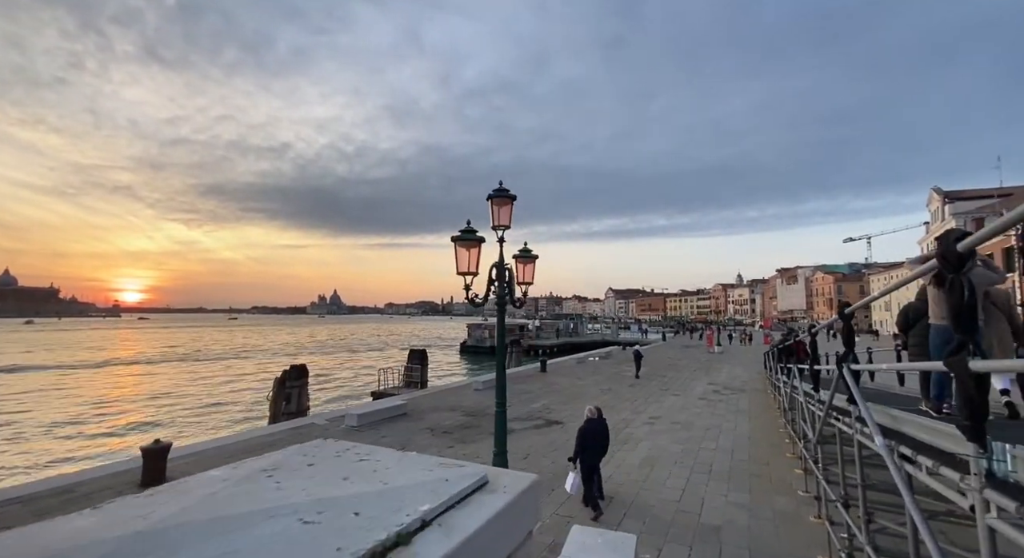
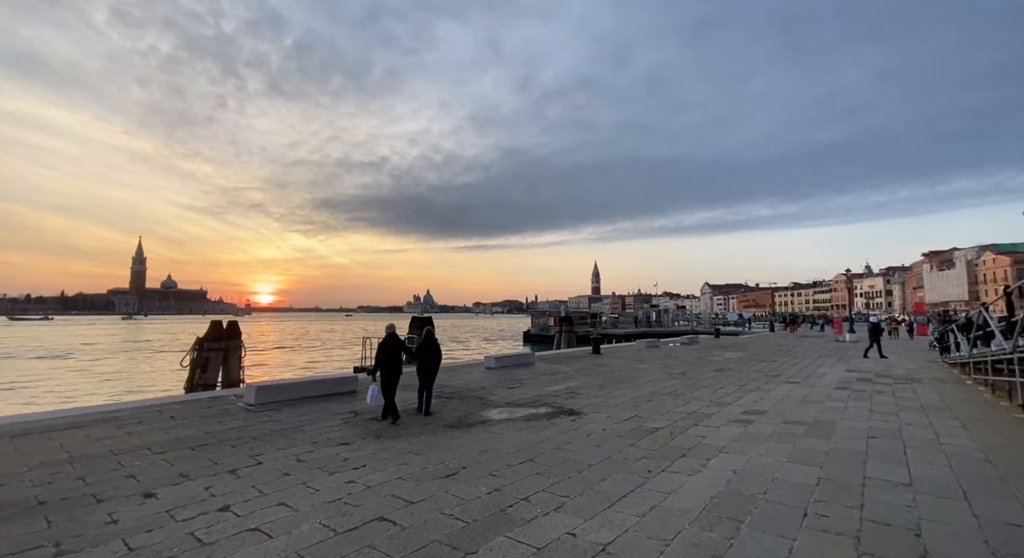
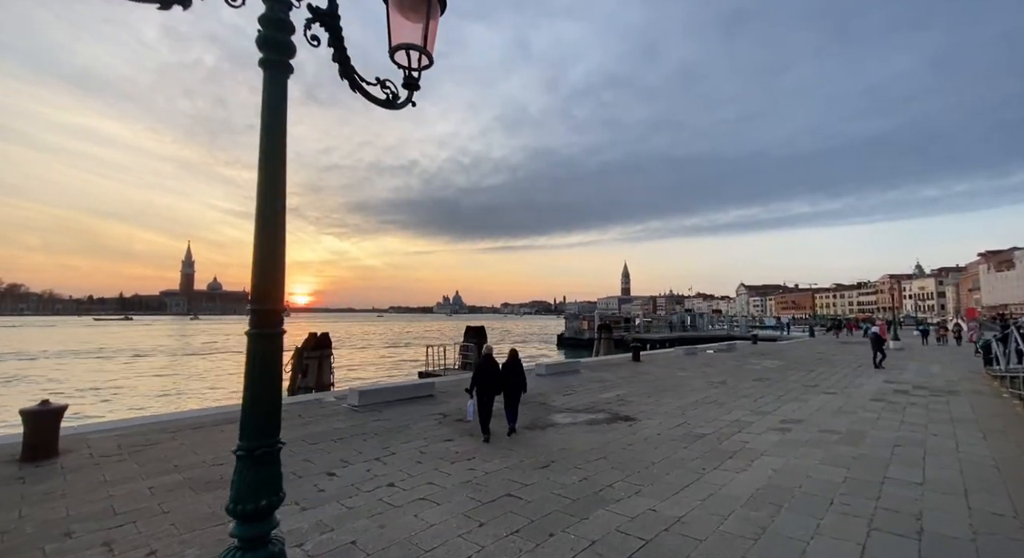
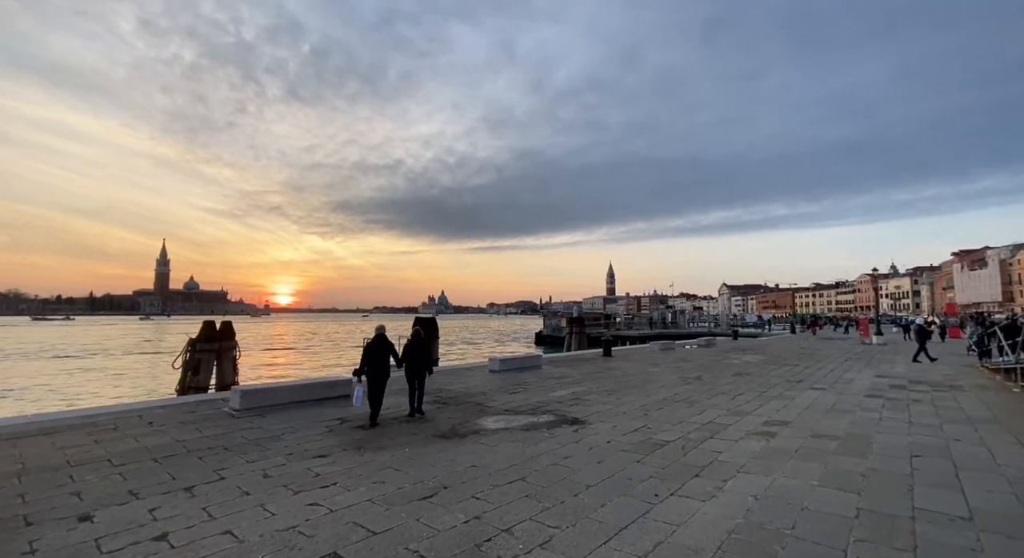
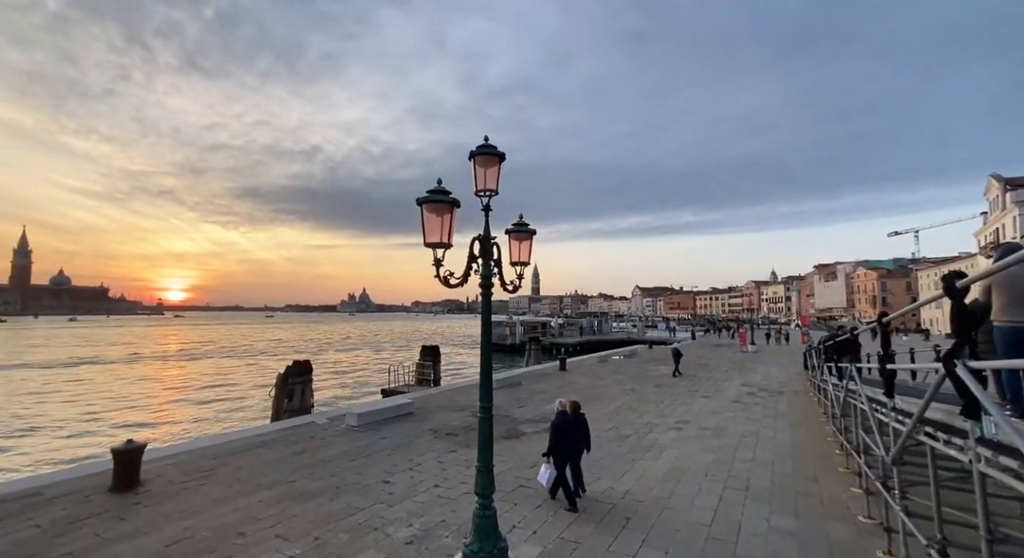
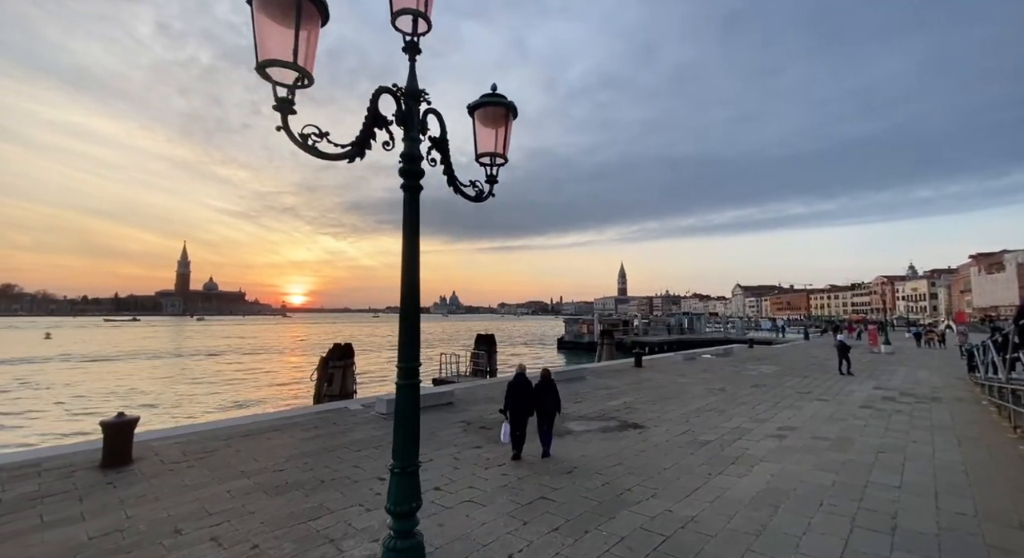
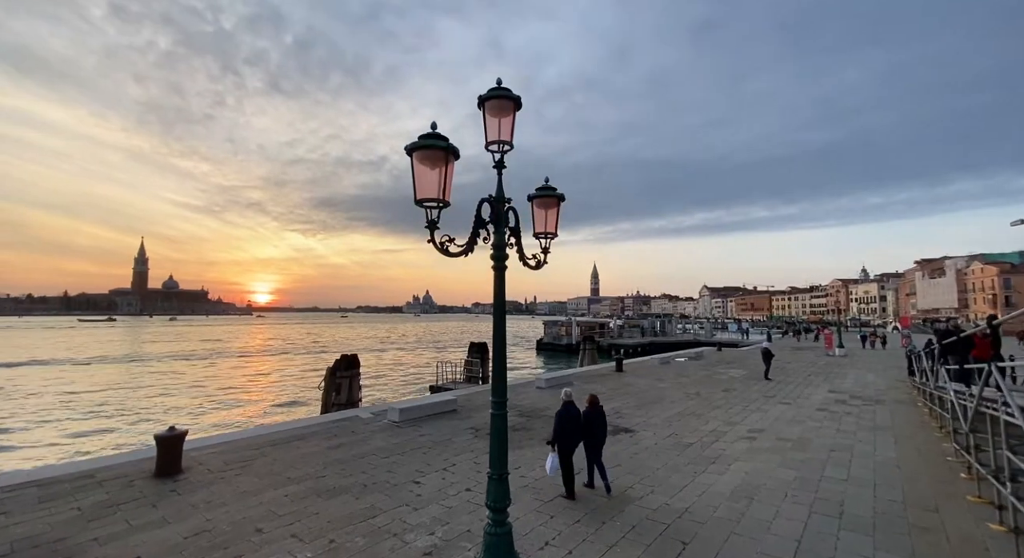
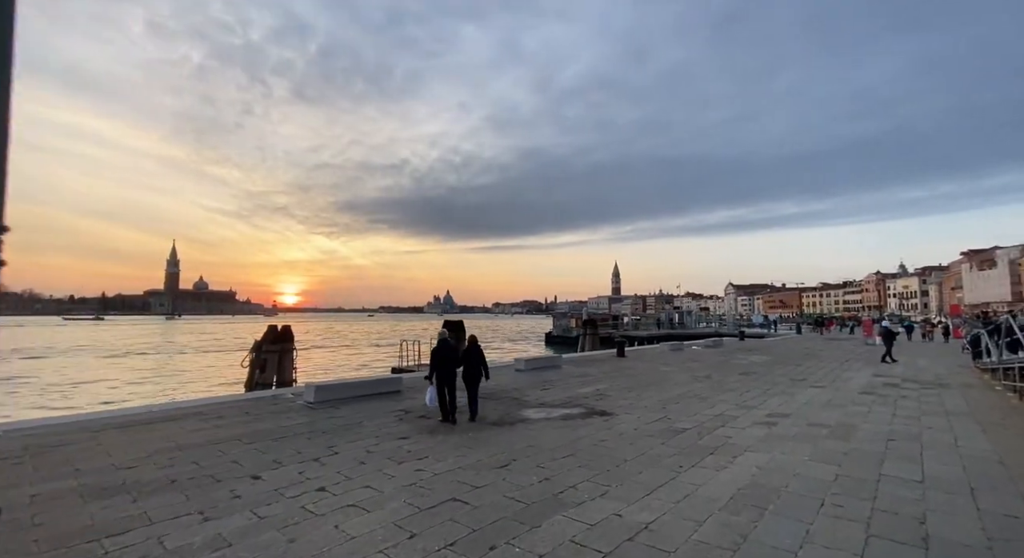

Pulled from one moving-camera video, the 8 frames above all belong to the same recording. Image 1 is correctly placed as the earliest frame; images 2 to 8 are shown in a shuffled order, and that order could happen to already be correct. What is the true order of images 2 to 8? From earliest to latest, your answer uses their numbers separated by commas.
5, 7, 6, 3, 8, 2, 4
